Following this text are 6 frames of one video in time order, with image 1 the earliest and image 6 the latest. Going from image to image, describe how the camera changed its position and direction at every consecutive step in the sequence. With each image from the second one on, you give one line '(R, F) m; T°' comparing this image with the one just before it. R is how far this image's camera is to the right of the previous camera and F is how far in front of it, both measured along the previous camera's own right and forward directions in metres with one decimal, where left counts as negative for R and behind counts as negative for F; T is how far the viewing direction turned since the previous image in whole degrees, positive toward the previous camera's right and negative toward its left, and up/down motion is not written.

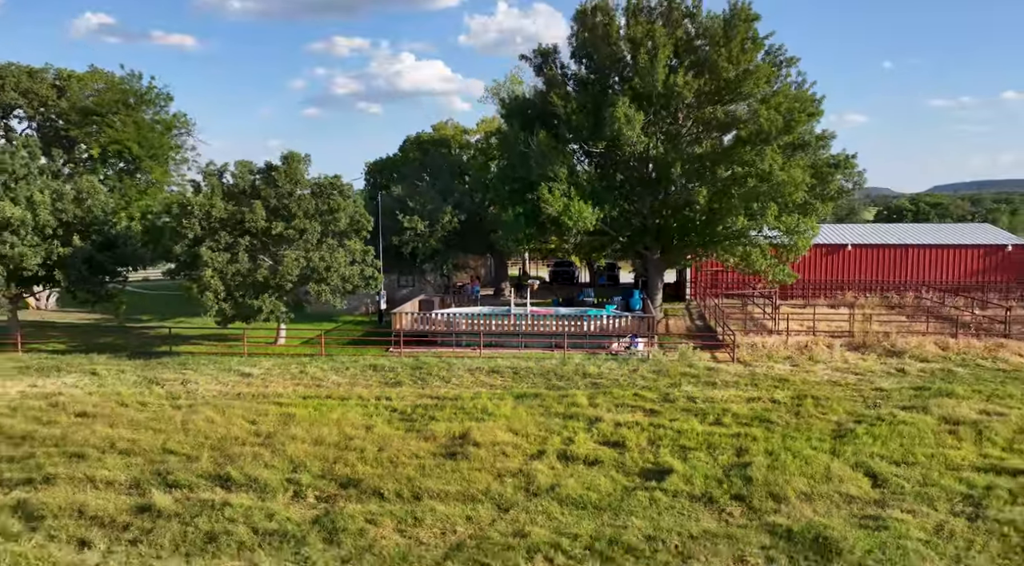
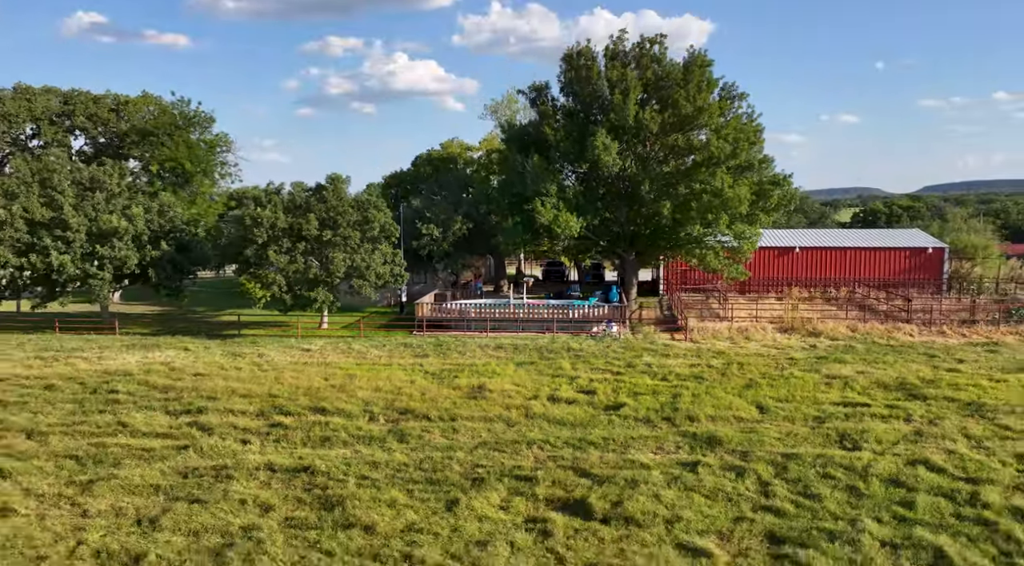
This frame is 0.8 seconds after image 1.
(-0.2, -5.2) m; 0°
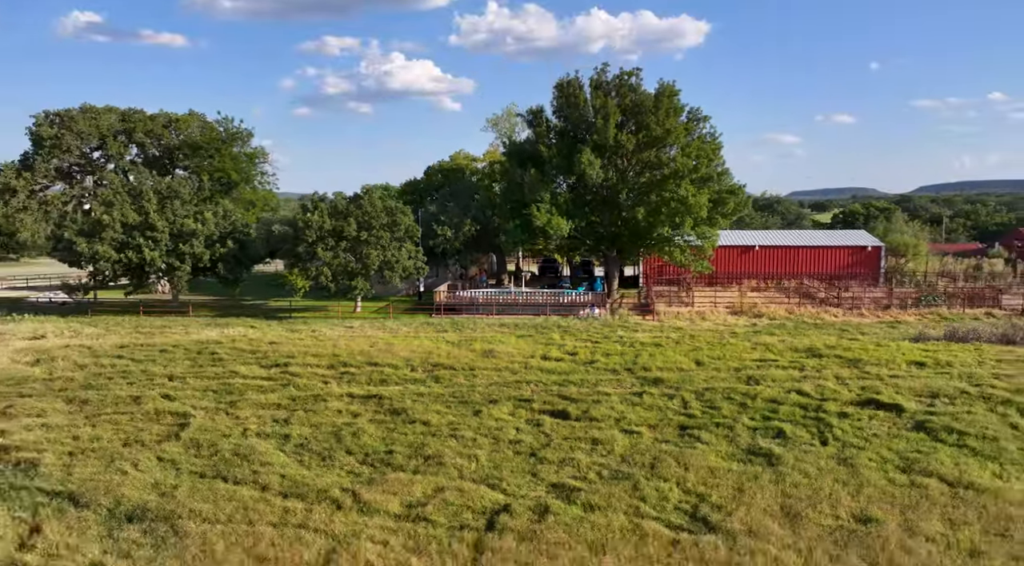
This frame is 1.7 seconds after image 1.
(-0.2, -5.7) m; 0°
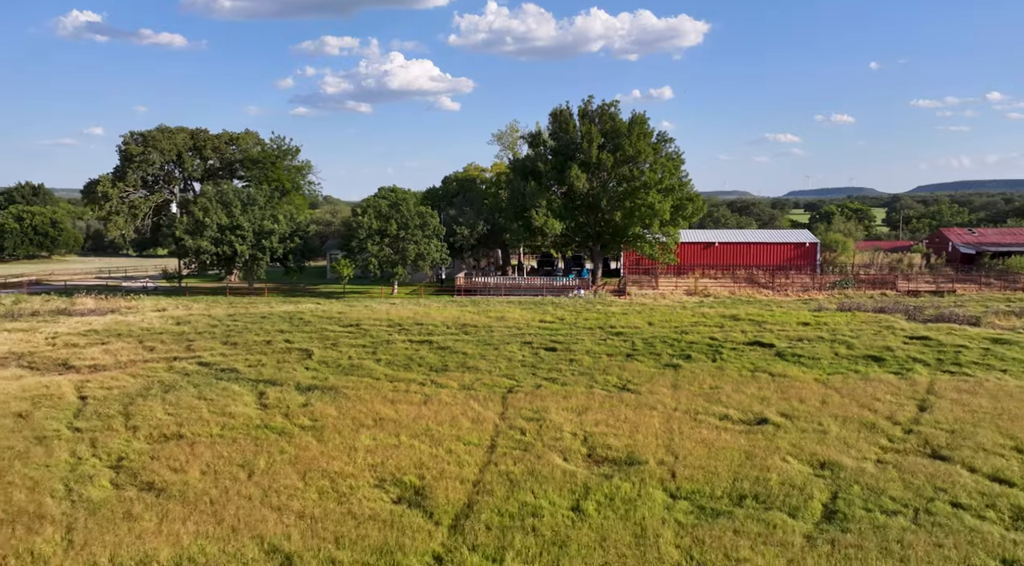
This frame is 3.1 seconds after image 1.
(-0.2, -8.8) m; 0°
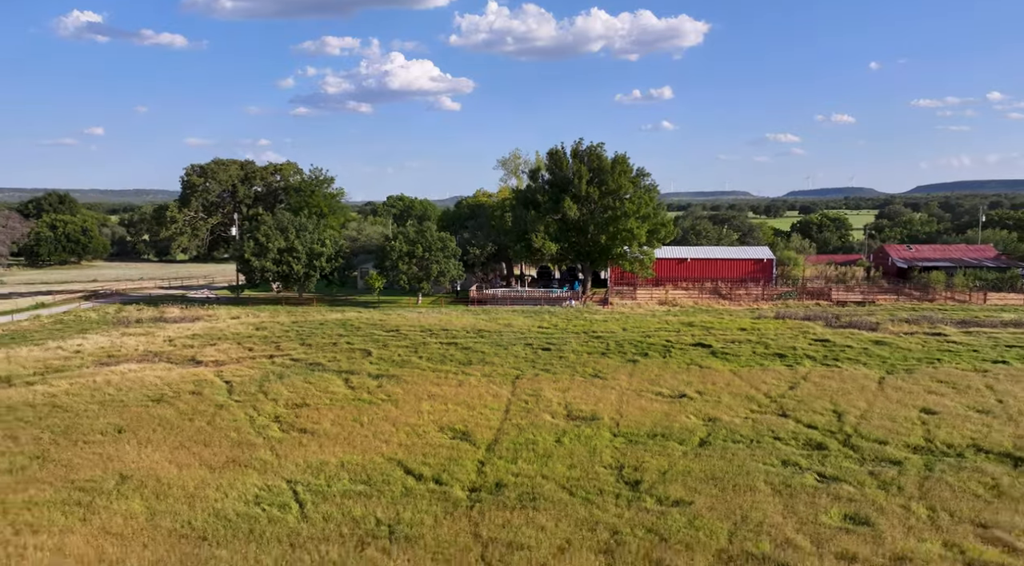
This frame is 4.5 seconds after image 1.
(-0.2, -8.8) m; 0°
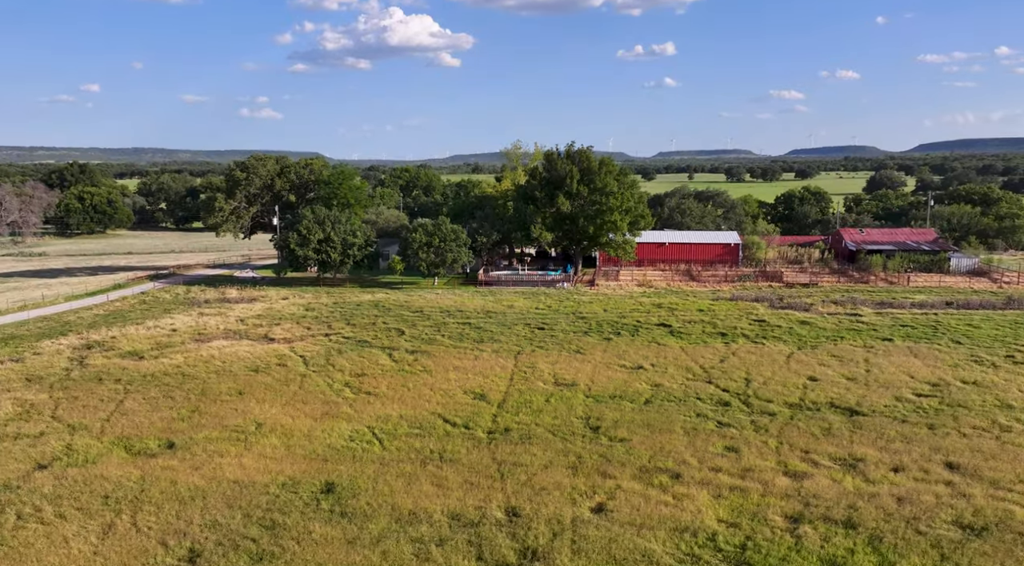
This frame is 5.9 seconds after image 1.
(-0.1, -9.0) m; 0°
